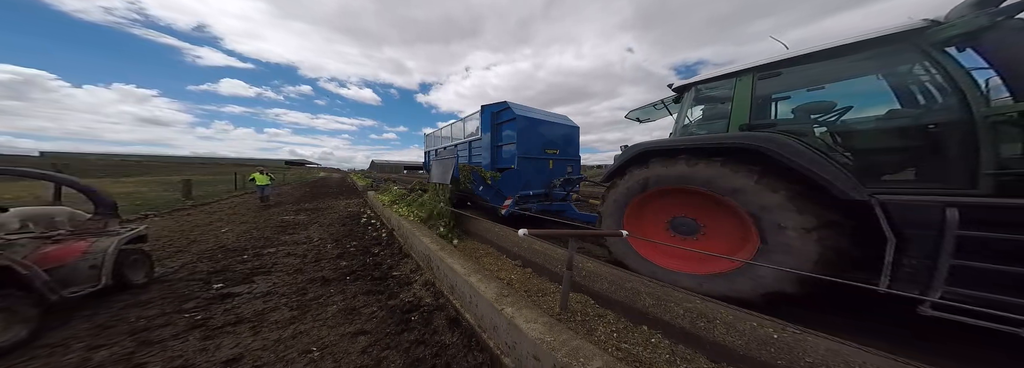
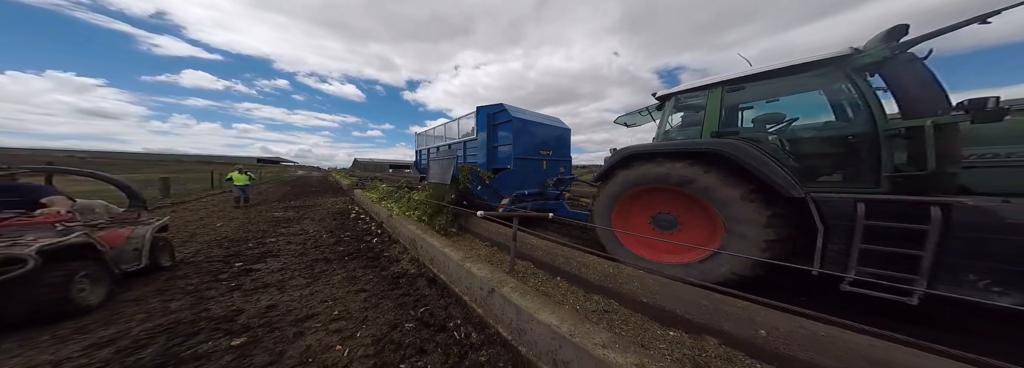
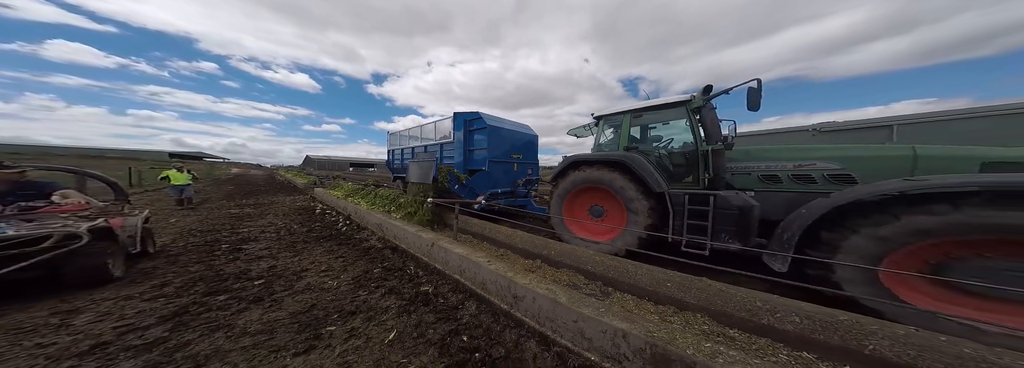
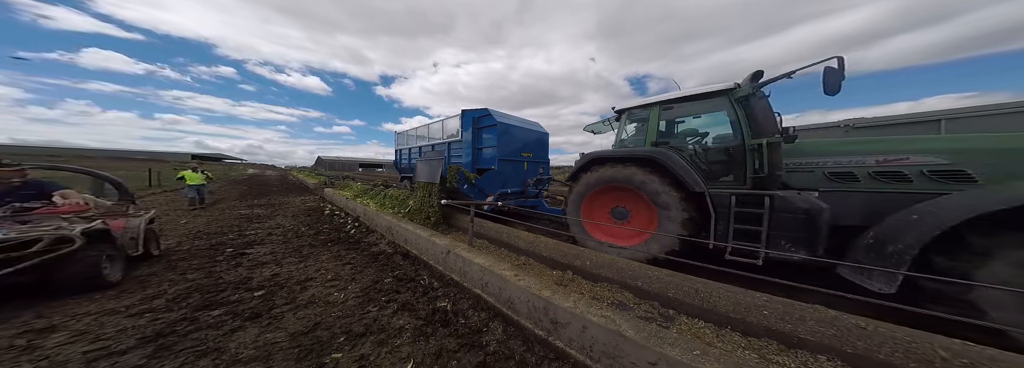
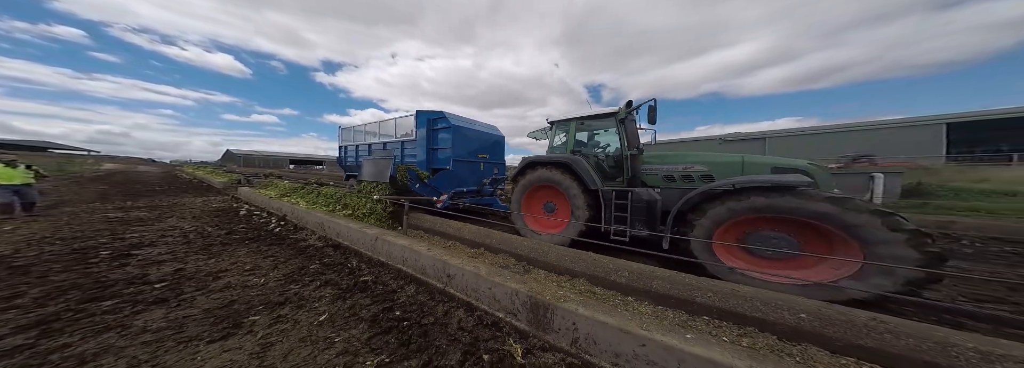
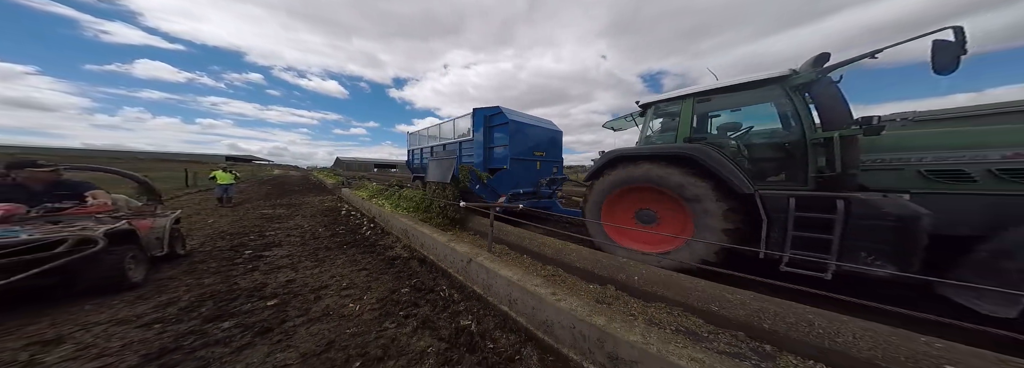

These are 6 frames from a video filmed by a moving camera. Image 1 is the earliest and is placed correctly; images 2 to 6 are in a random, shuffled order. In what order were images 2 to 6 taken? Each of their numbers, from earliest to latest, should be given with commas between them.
2, 6, 4, 3, 5
